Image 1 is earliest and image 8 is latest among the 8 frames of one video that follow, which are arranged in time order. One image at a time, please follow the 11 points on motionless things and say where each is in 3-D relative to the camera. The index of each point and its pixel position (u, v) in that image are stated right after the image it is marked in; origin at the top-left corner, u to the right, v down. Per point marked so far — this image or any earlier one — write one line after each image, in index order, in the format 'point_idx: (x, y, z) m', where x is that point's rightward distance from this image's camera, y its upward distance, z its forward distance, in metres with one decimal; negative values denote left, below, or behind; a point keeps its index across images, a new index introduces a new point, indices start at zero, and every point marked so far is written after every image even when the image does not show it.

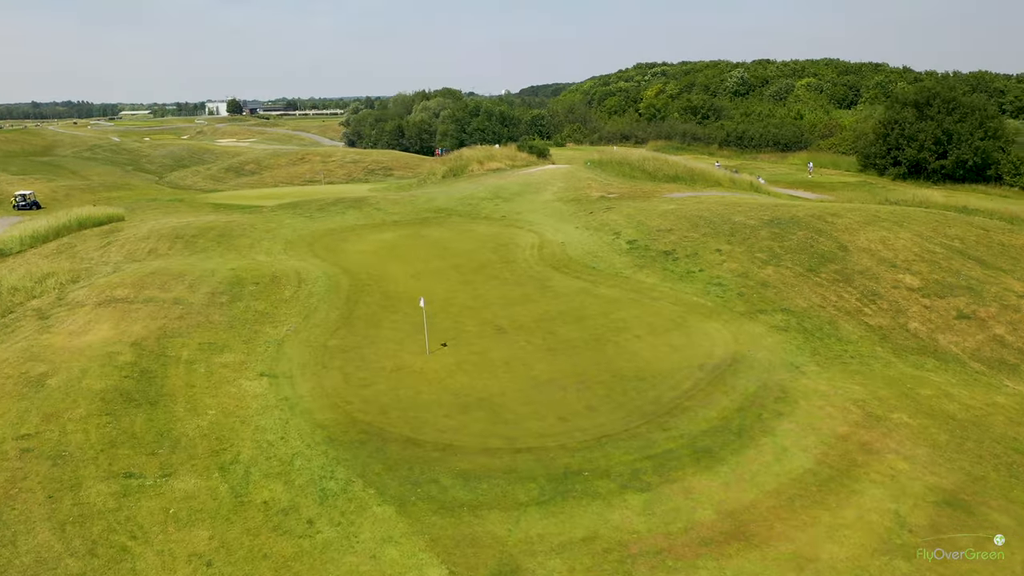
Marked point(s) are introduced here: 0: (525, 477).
0: (+0.3, -3.1, +13.5) m
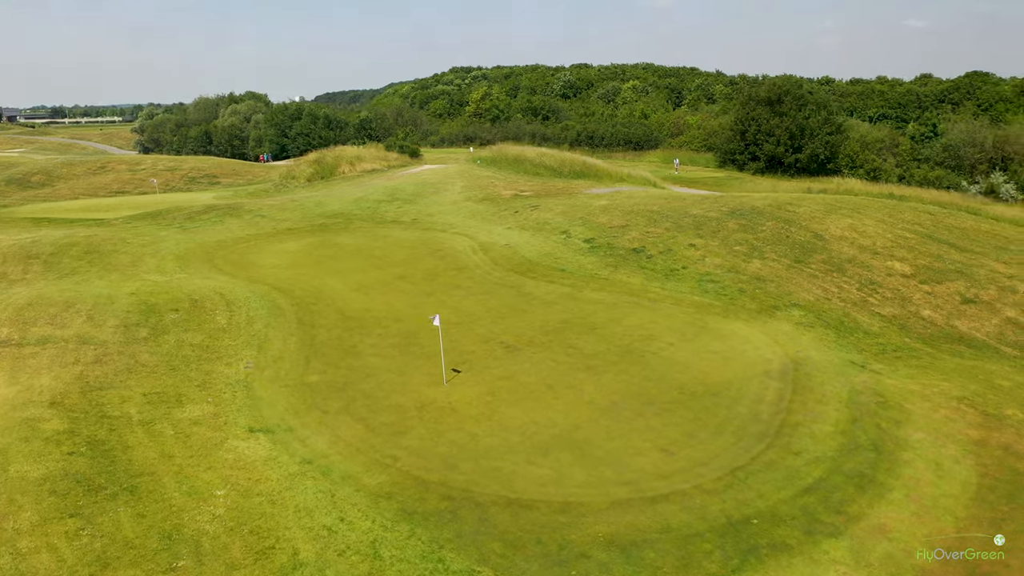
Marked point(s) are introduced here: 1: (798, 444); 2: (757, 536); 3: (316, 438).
0: (+2.4, -3.2, +10.5) m
1: (+4.7, -2.5, +13.1) m
2: (+3.2, -3.2, +10.6) m
3: (-3.1, -2.4, +13.0) m
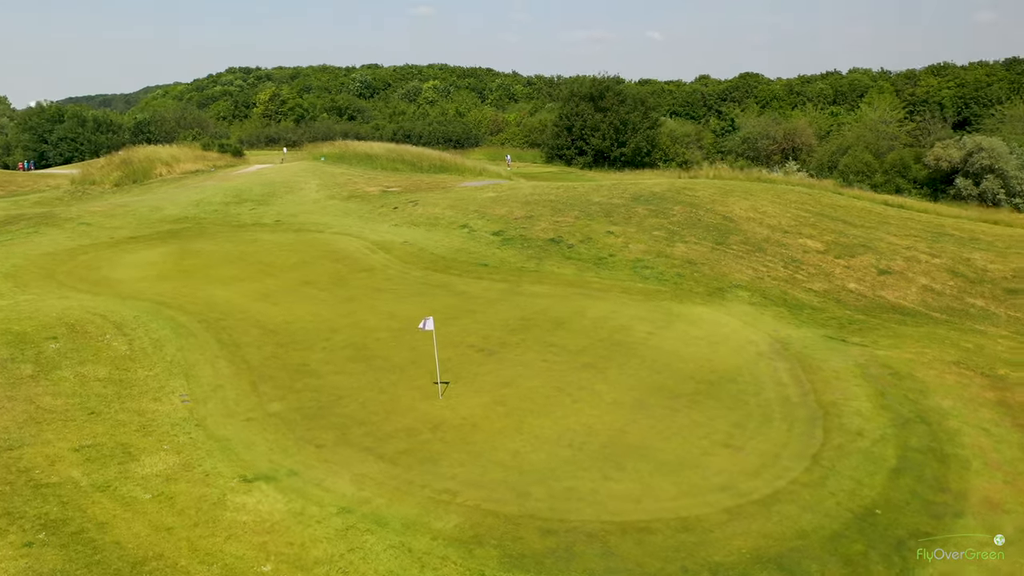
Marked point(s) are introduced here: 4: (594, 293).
0: (+3.7, -2.9, +9.4) m
1: (+5.2, -2.0, +12.5) m
2: (+4.5, -2.8, +9.7) m
3: (-2.2, -2.4, +10.4) m
4: (+1.9, -0.1, +19.2) m
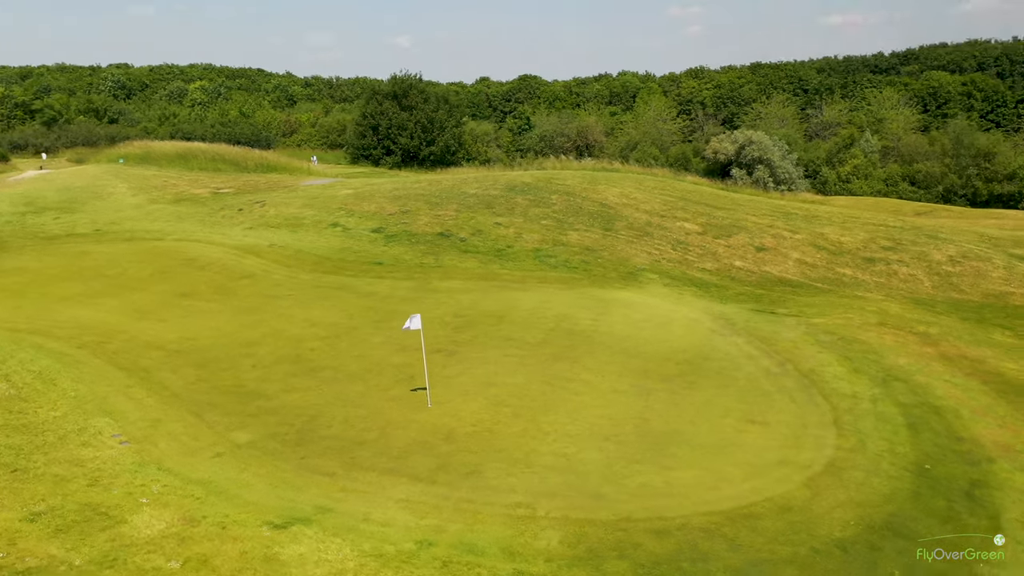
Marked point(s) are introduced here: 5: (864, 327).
0: (+4.6, -2.4, +9.4) m
1: (+5.1, -1.5, +12.8) m
2: (+5.3, -2.3, +9.9) m
3: (-1.4, -2.3, +8.7) m
4: (0.0, +0.1, +18.3) m
5: (+6.7, -0.8, +15.7) m
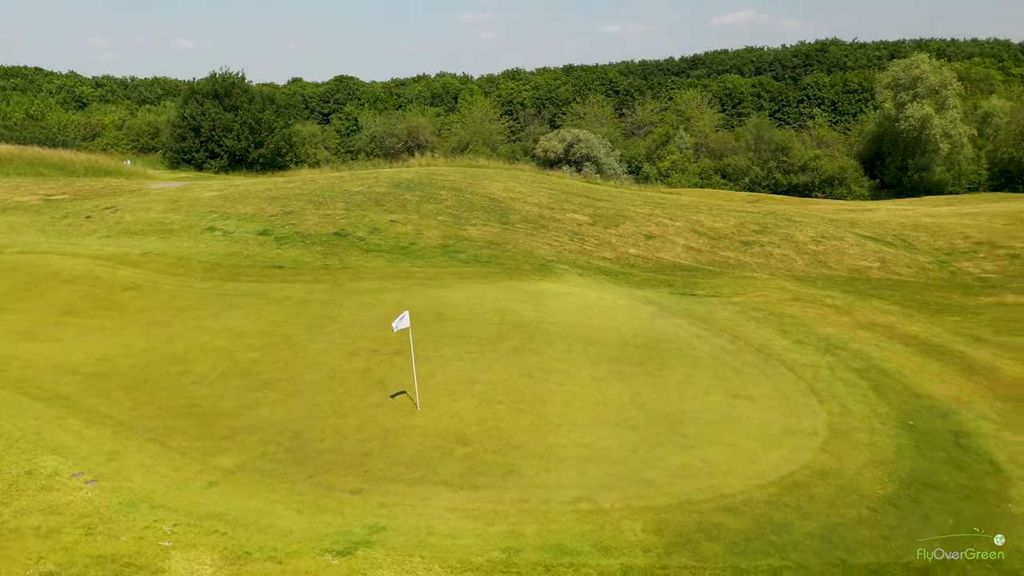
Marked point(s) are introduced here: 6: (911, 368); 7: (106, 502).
0: (+4.9, -2.0, +10.0) m
1: (+4.6, -1.1, +13.4) m
2: (+5.5, -1.9, +10.7) m
3: (-0.7, -2.2, +7.9) m
4: (-1.8, +0.1, +17.6) m
5: (+5.5, -0.3, +16.6) m
6: (+6.4, -1.3, +13.2) m
7: (-3.9, -2.1, +8.0) m
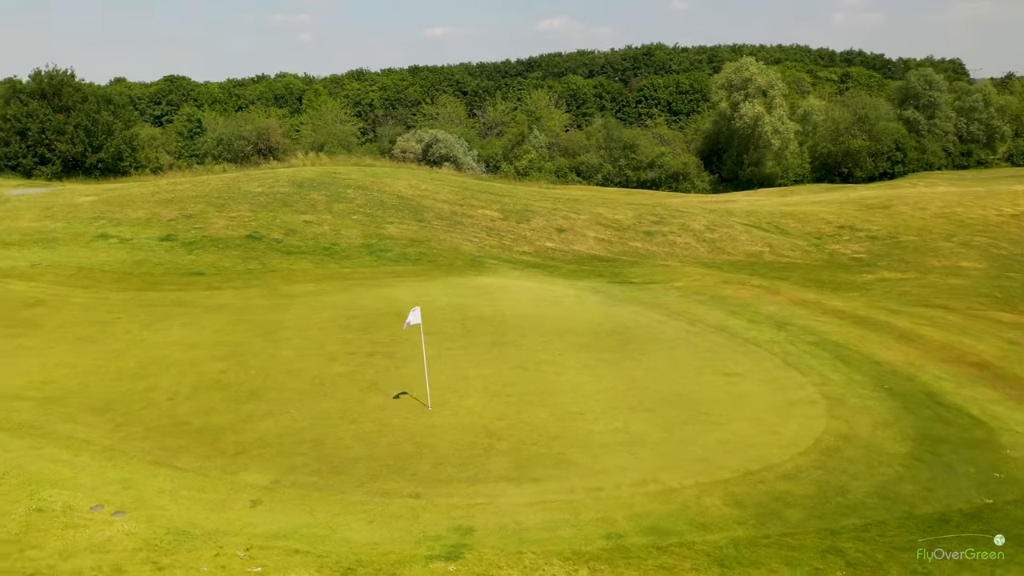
0: (+5.2, -1.6, +10.8) m
1: (+4.2, -0.8, +14.1) m
2: (+5.6, -1.5, +11.6) m
3: (+0.1, -2.1, +7.6) m
4: (-3.0, +0.1, +16.9) m
5: (+4.3, 0.0, +17.4) m
6: (+6.0, -0.9, +14.2) m
7: (-3.1, -2.1, +7.1) m
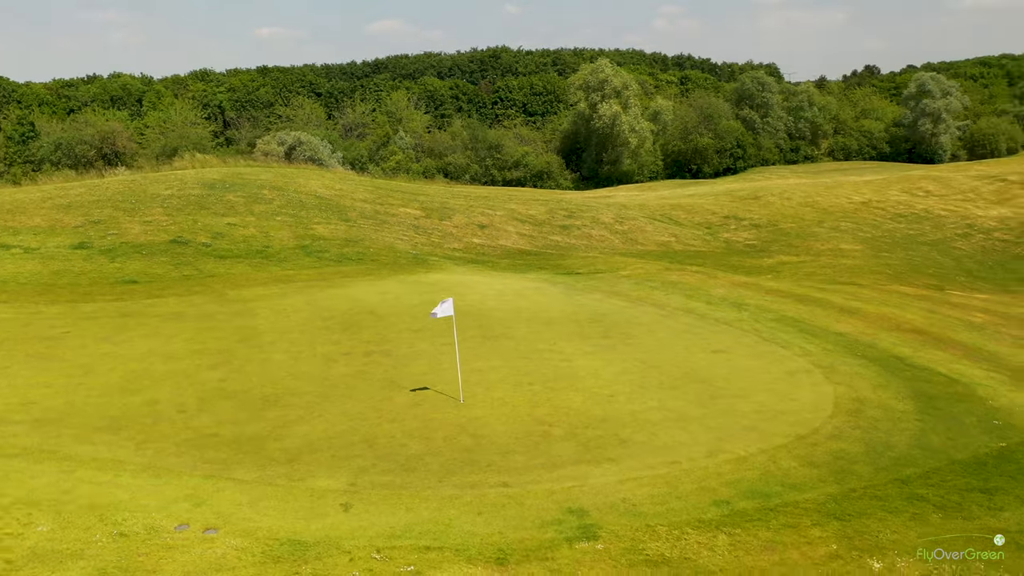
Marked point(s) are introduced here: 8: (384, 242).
0: (+5.4, -1.2, +11.8) m
1: (+3.7, -0.5, +14.8) m
2: (+5.7, -1.1, +12.6) m
3: (+1.0, -1.9, +7.7) m
4: (-3.8, +0.1, +16.3) m
5: (+3.2, +0.3, +18.1) m
6: (+5.5, -0.5, +15.3) m
7: (-2.0, -2.1, +6.6) m
8: (-3.1, +1.1, +19.9) m
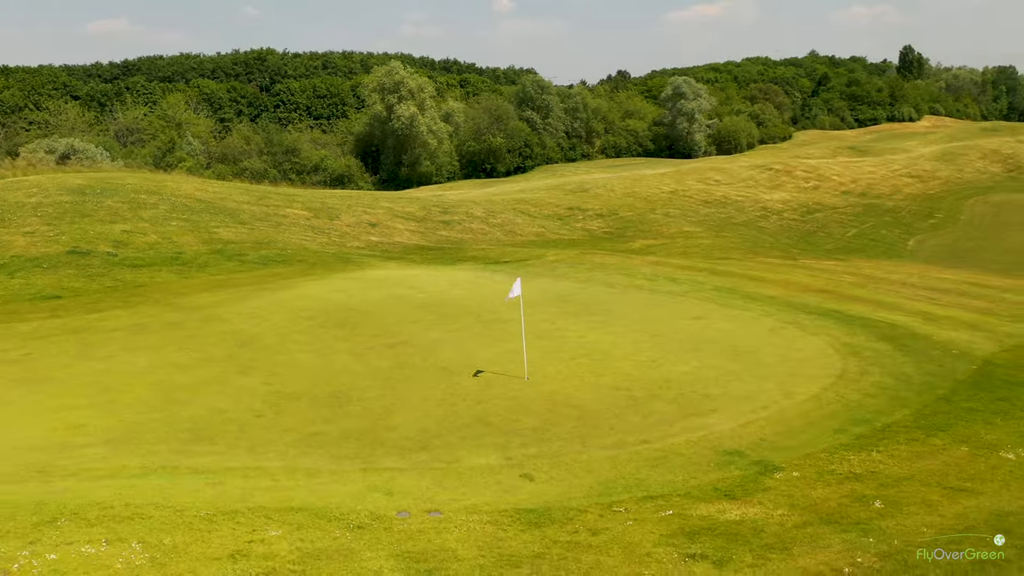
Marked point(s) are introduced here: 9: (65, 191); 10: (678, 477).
0: (+5.5, -0.6, +13.7) m
1: (+3.0, 0.0, +16.1) m
2: (+5.5, -0.4, +14.6) m
3: (+2.5, -1.5, +8.6) m
4: (-4.7, 0.0, +15.4) m
5: (+1.6, +0.7, +19.1) m
6: (+4.6, +0.1, +17.1) m
7: (0.0, -1.9, +6.6) m
8: (-5.1, +1.0, +19.1) m
9: (-10.4, +2.2, +19.0) m
10: (+1.5, -1.7, +7.5) m
